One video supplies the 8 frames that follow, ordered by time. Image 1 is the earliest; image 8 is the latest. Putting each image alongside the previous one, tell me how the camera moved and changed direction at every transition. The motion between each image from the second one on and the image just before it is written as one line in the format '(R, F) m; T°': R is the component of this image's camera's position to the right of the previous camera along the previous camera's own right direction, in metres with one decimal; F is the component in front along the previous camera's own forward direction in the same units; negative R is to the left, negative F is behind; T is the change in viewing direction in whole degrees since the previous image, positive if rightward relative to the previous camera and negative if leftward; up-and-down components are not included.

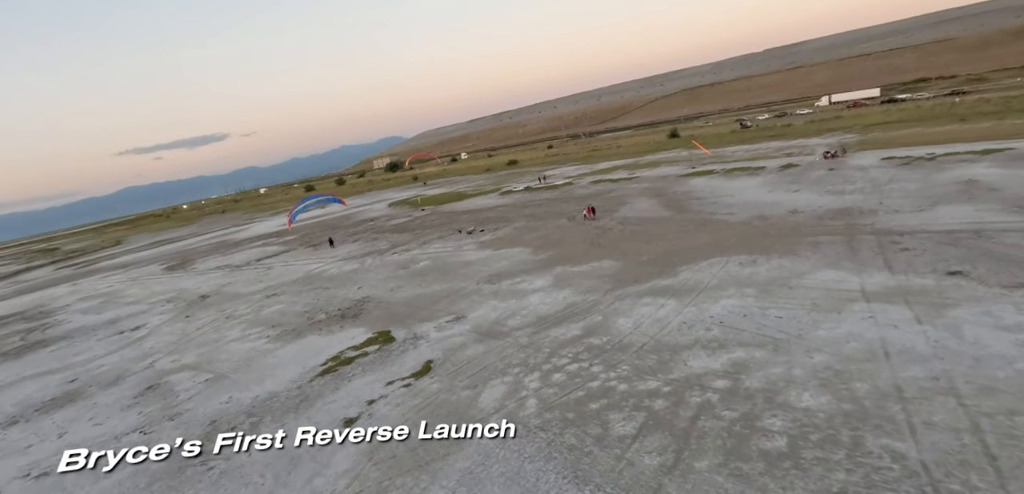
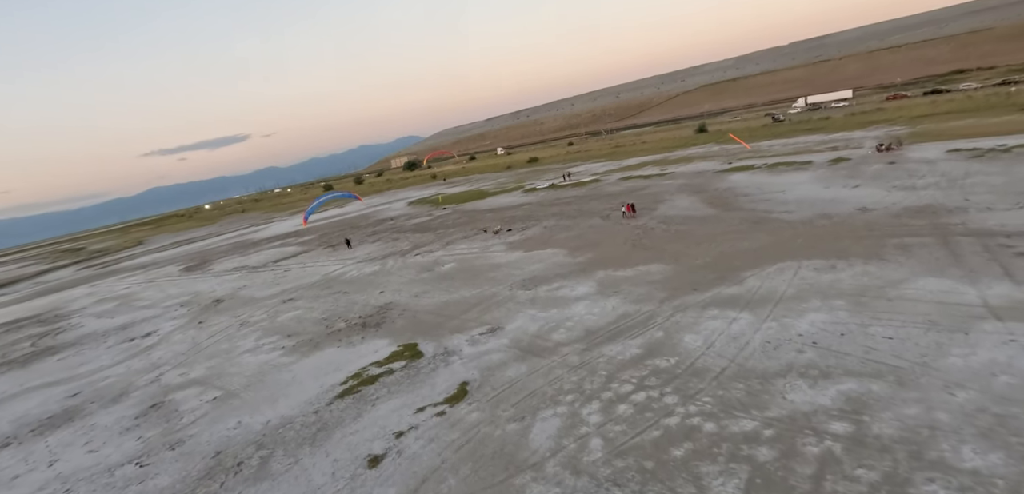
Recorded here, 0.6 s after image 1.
(-0.7, +1.9) m; -2°
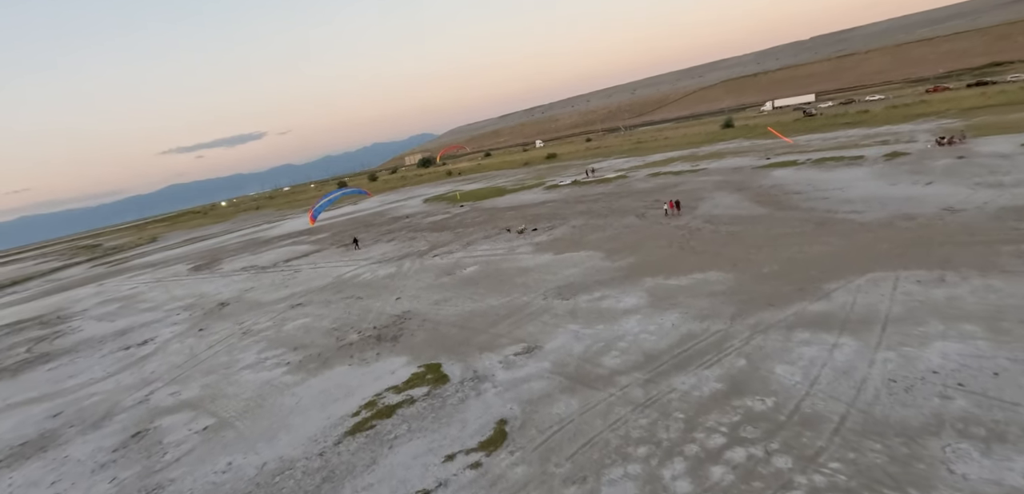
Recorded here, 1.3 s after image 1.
(-0.7, +2.3) m; -1°
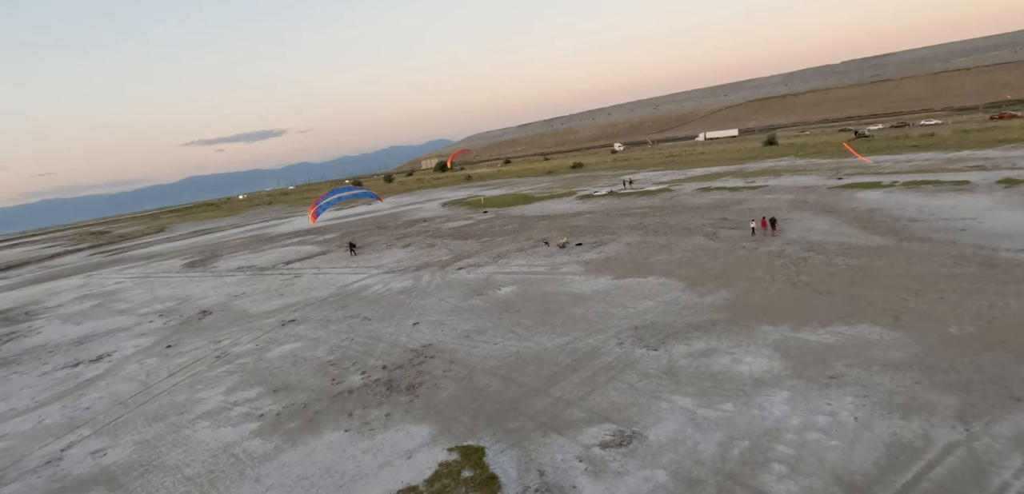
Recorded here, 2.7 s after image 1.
(-1.3, +4.5) m; -1°
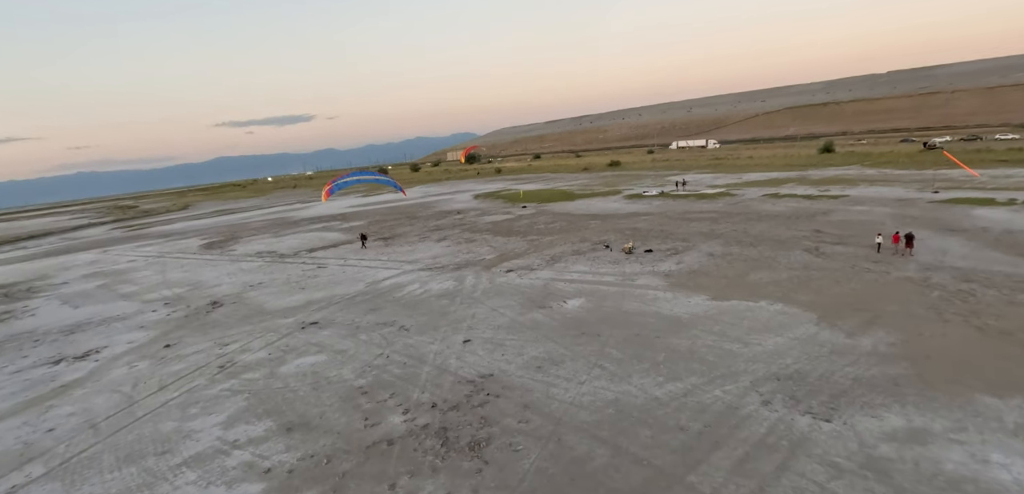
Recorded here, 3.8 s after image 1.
(-1.5, +3.3) m; -2°
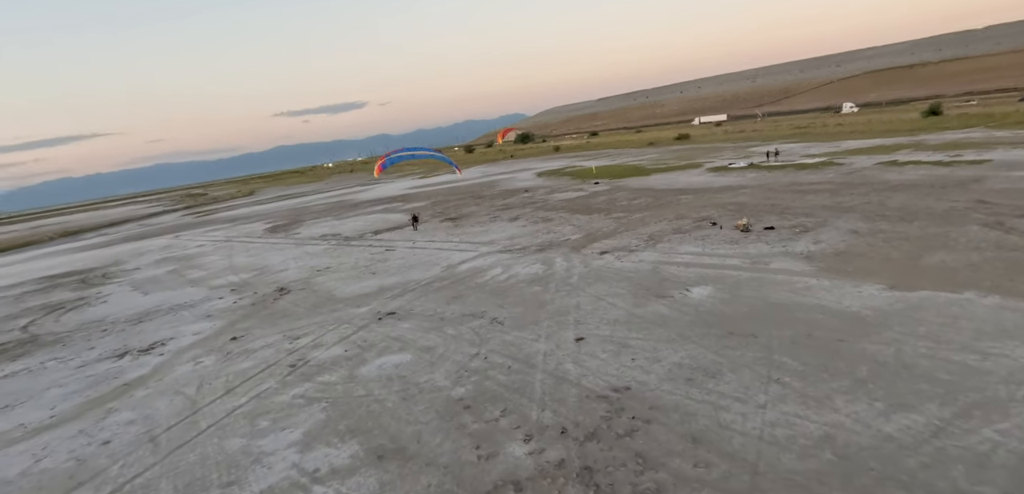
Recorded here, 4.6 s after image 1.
(-1.5, +2.4) m; -6°
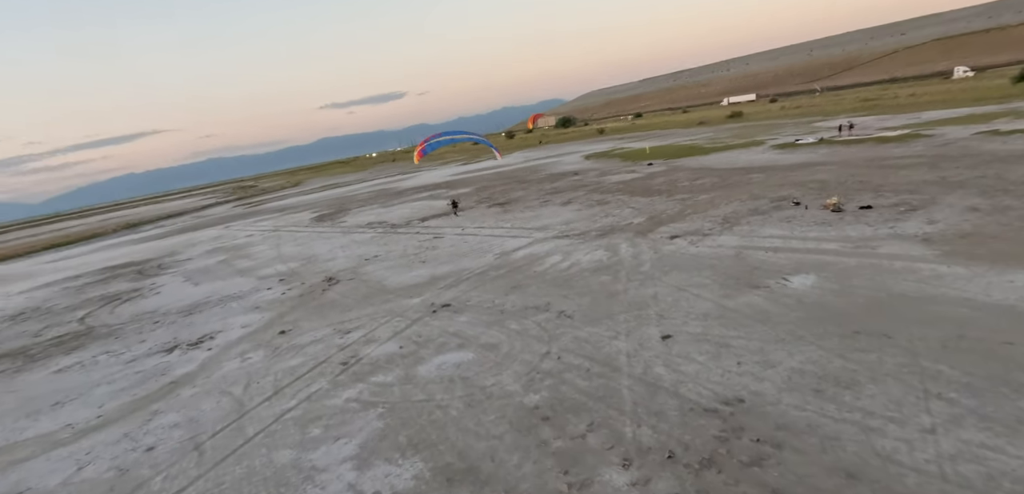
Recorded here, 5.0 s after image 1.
(-0.6, +1.3) m; -4°
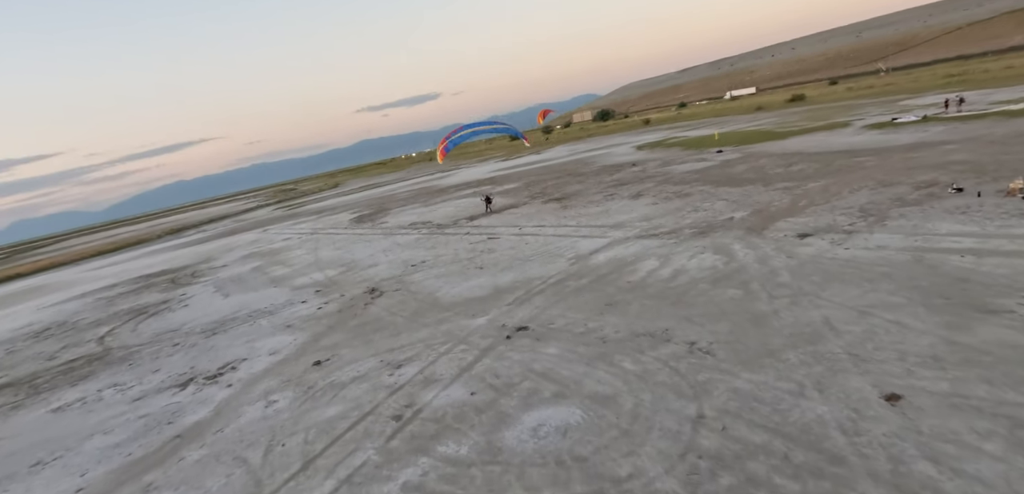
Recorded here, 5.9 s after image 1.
(-1.2, +3.1) m; -4°
